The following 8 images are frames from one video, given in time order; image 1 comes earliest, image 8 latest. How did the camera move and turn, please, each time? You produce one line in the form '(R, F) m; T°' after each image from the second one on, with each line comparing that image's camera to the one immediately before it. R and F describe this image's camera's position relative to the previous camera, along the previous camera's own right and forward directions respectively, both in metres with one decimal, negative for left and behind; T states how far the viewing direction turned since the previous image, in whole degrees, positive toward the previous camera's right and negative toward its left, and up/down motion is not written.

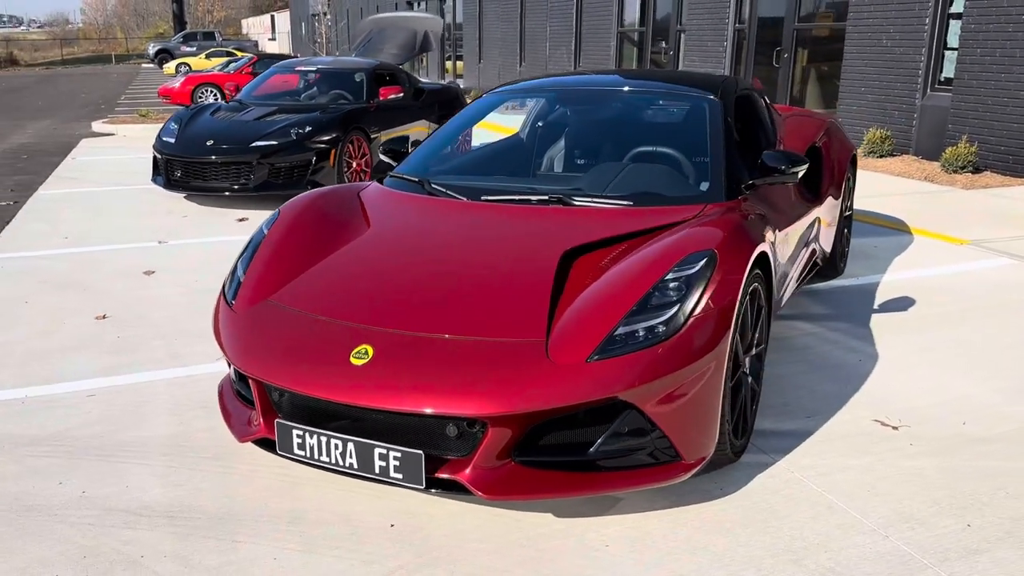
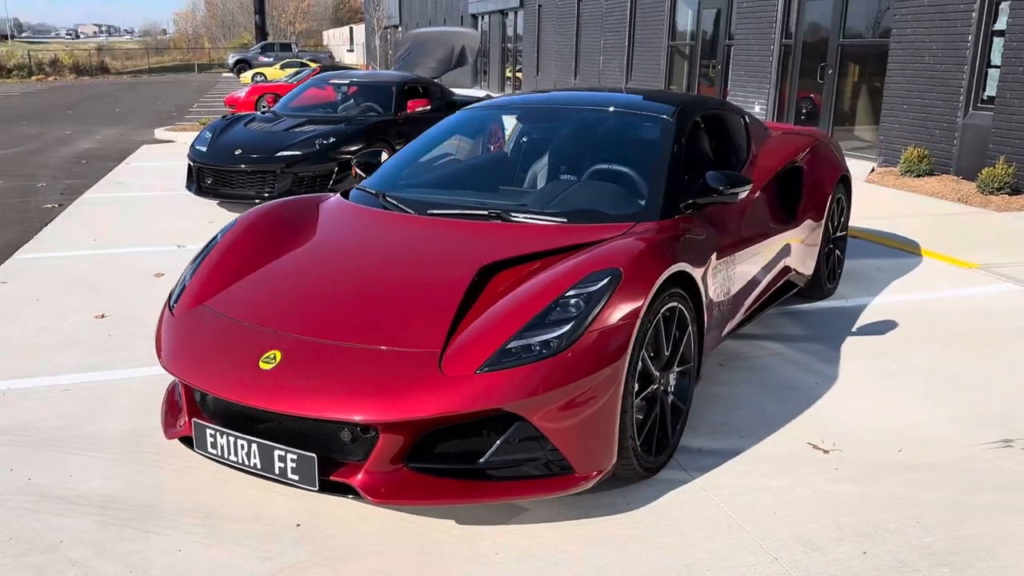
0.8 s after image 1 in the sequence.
(+0.5, -0.1) m; -5°
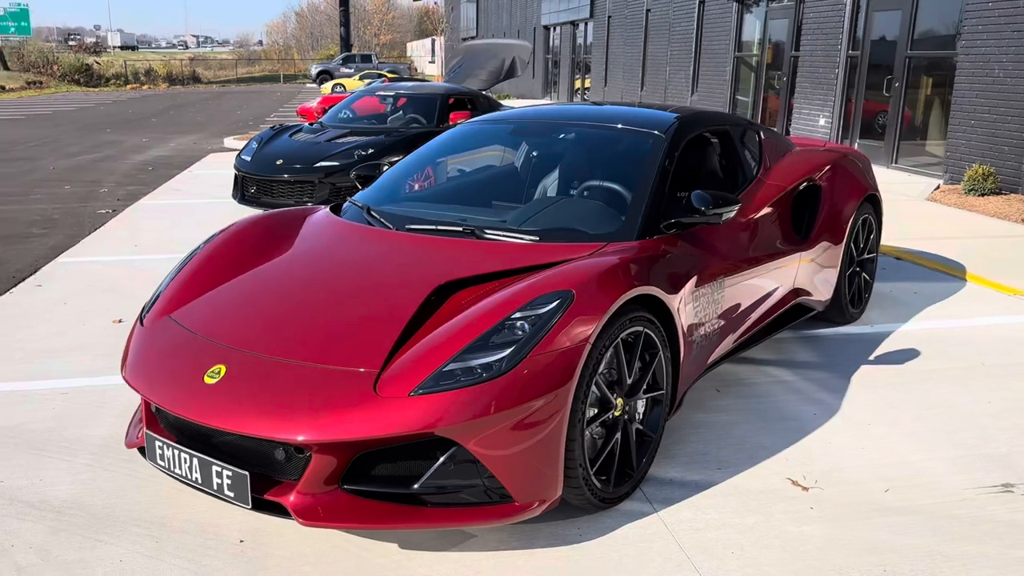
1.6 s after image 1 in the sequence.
(+0.4, +0.1) m; -5°
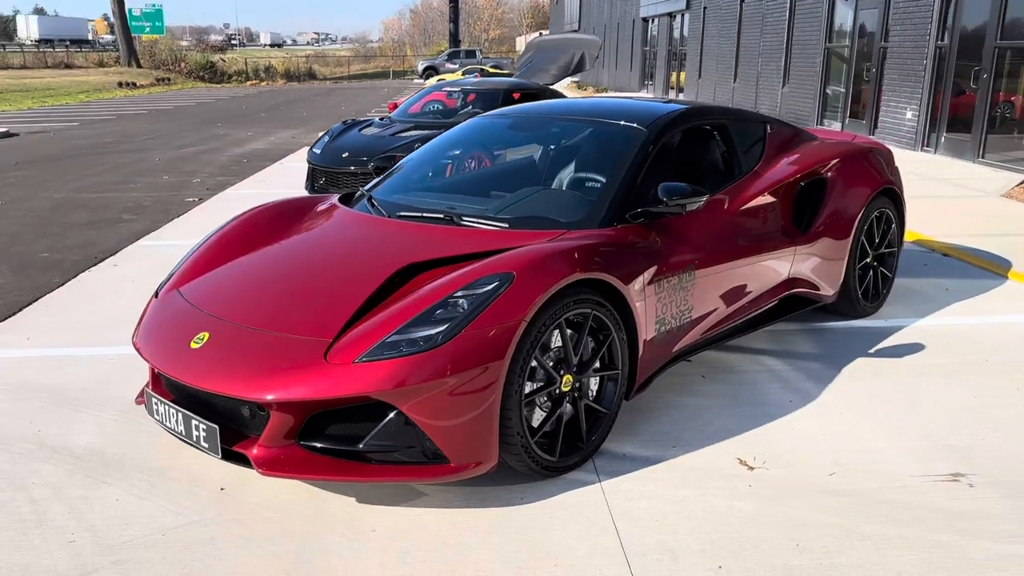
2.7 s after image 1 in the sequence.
(+0.5, -0.2) m; -7°
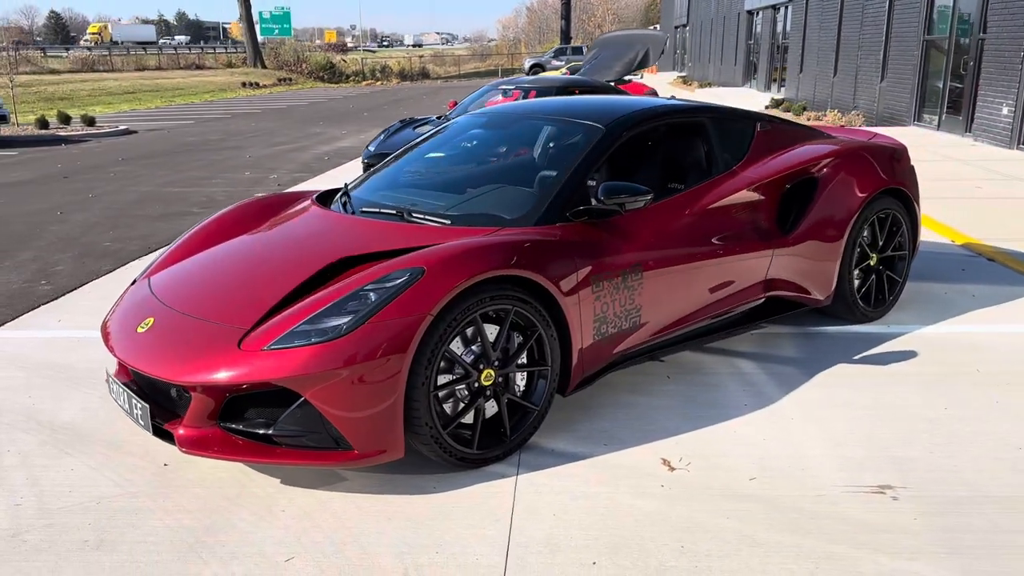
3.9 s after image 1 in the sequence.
(+0.7, 0.0) m; -7°
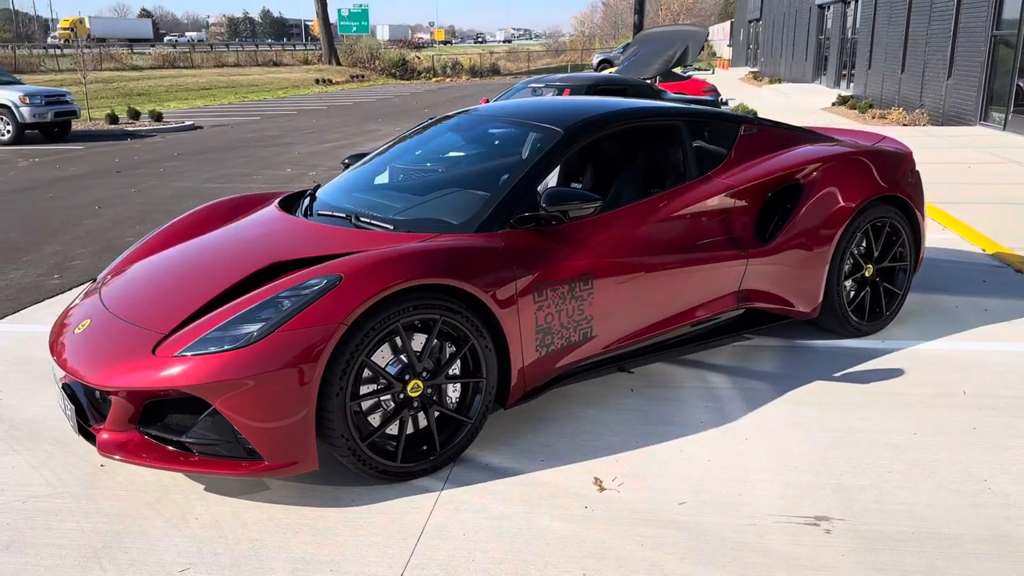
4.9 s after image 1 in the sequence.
(+0.5, +0.1) m; -5°
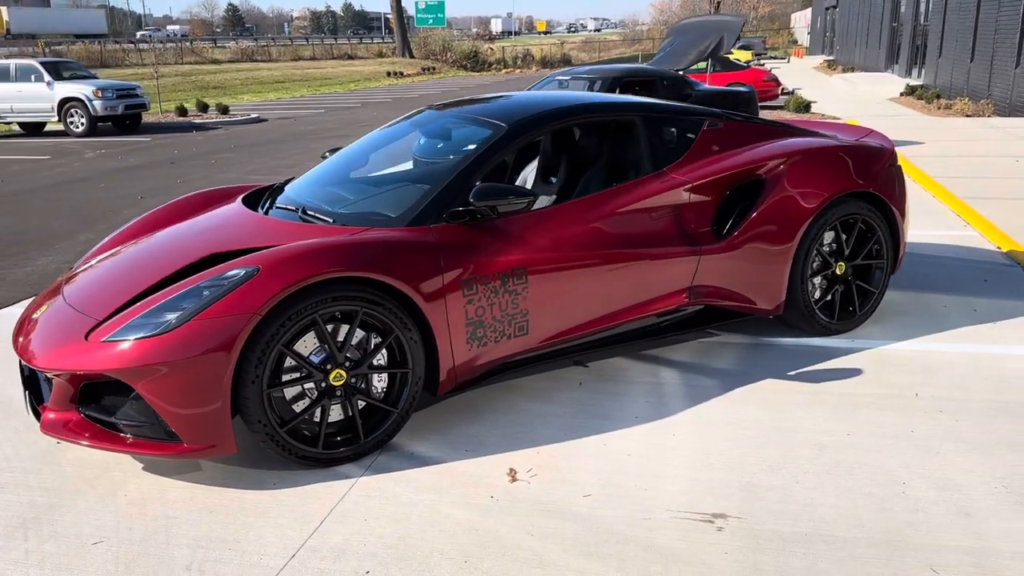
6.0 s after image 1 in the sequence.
(+0.5, 0.0) m; -5°
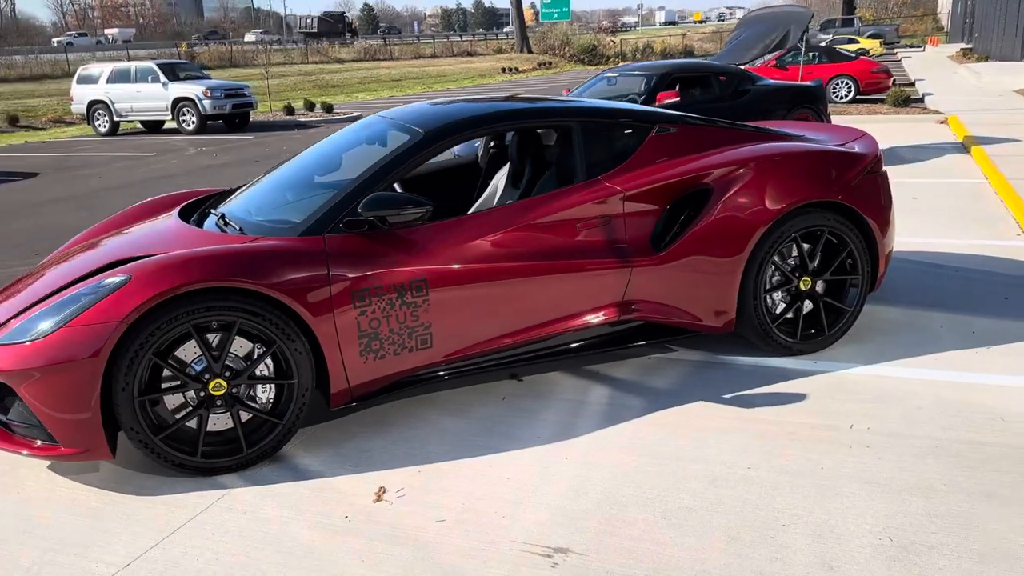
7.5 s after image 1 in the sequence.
(+0.8, +0.2) m; -8°
